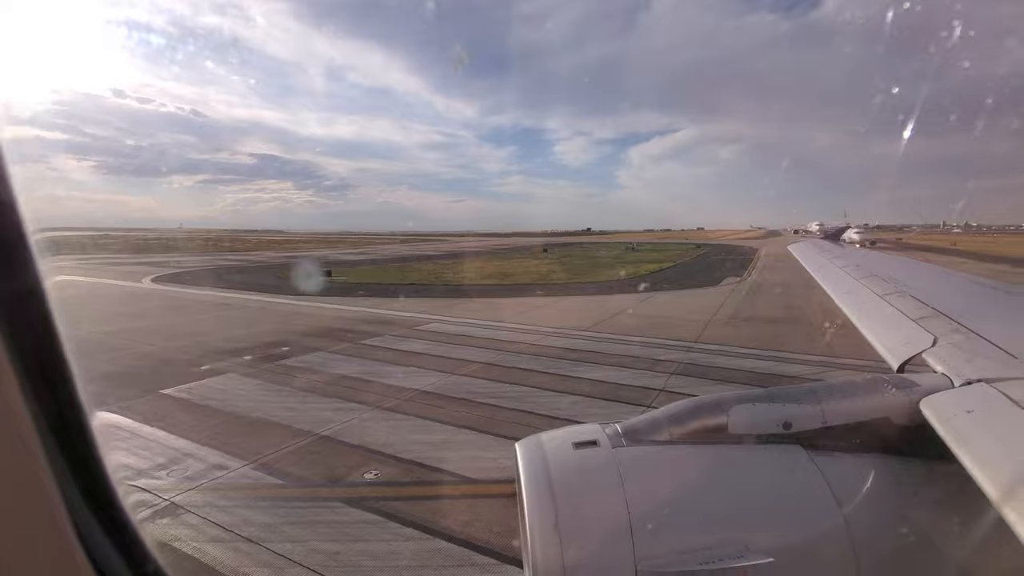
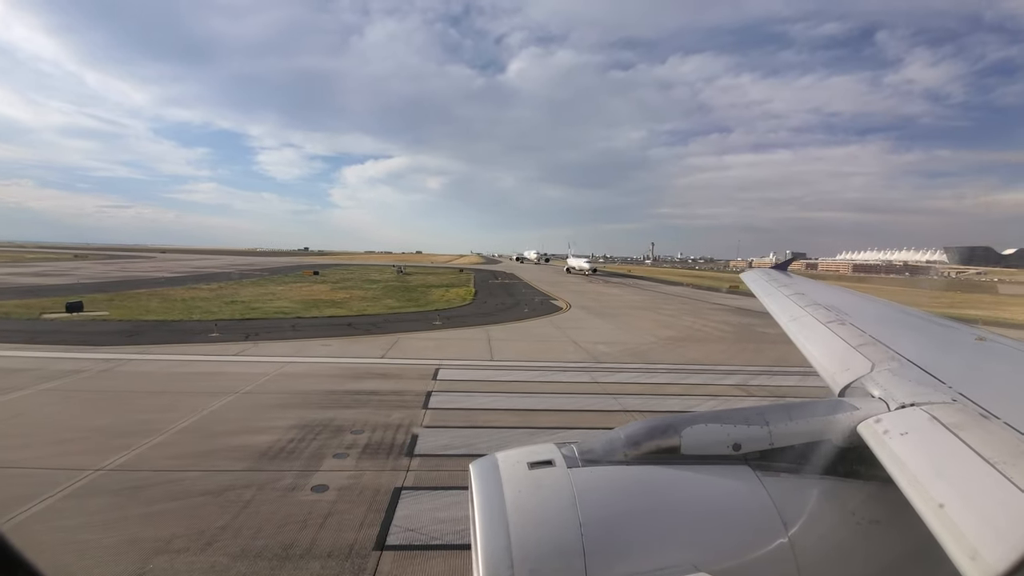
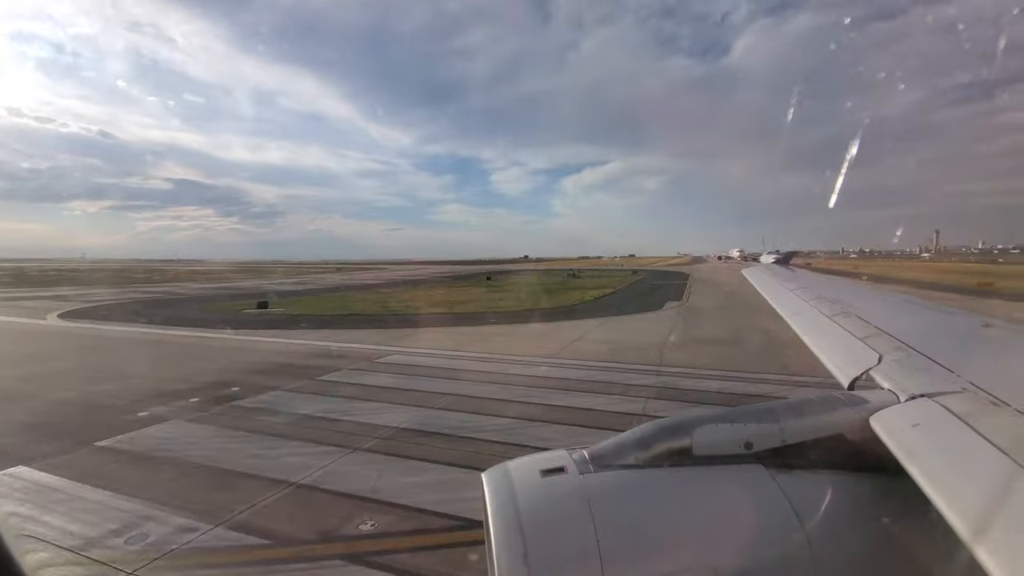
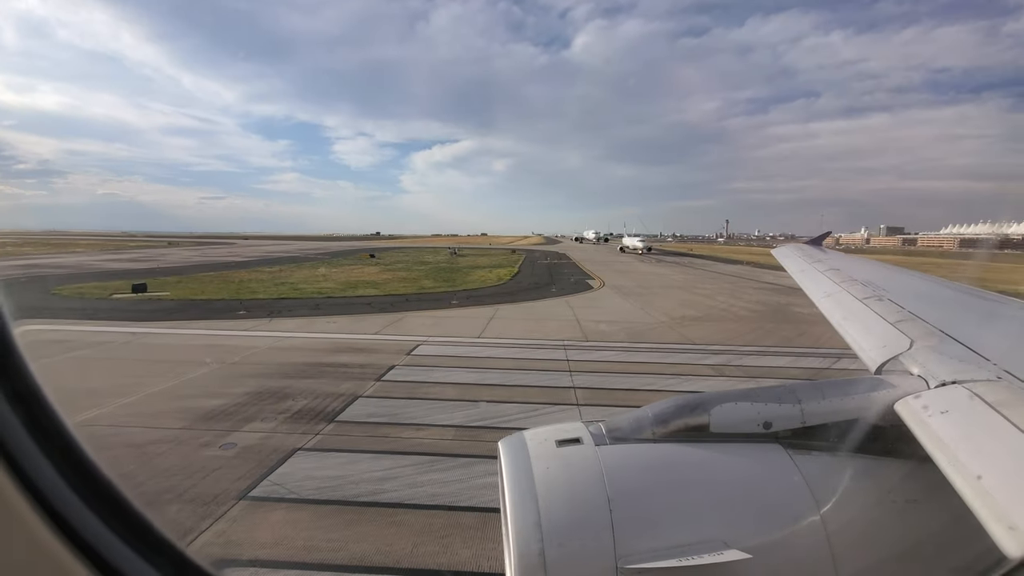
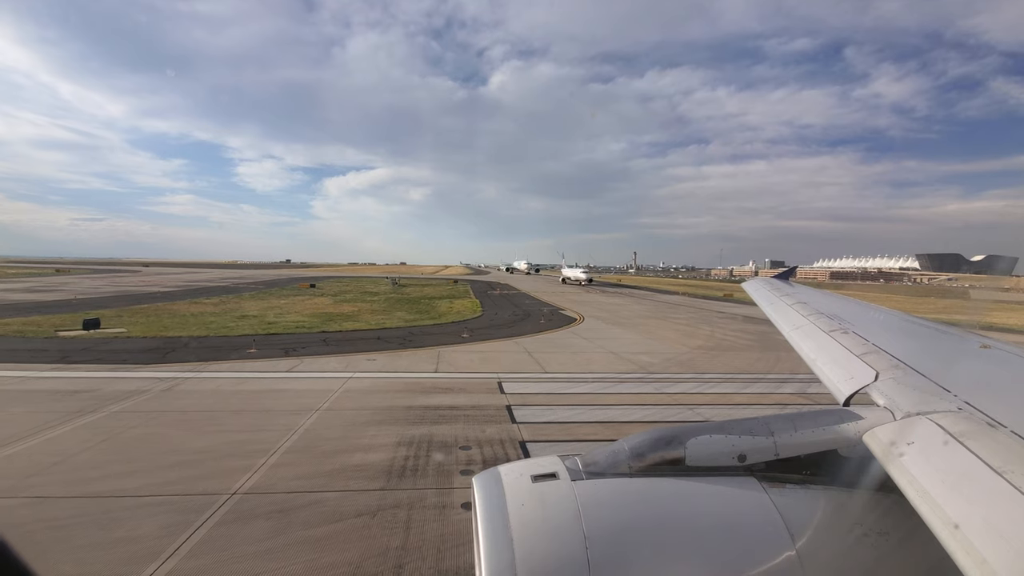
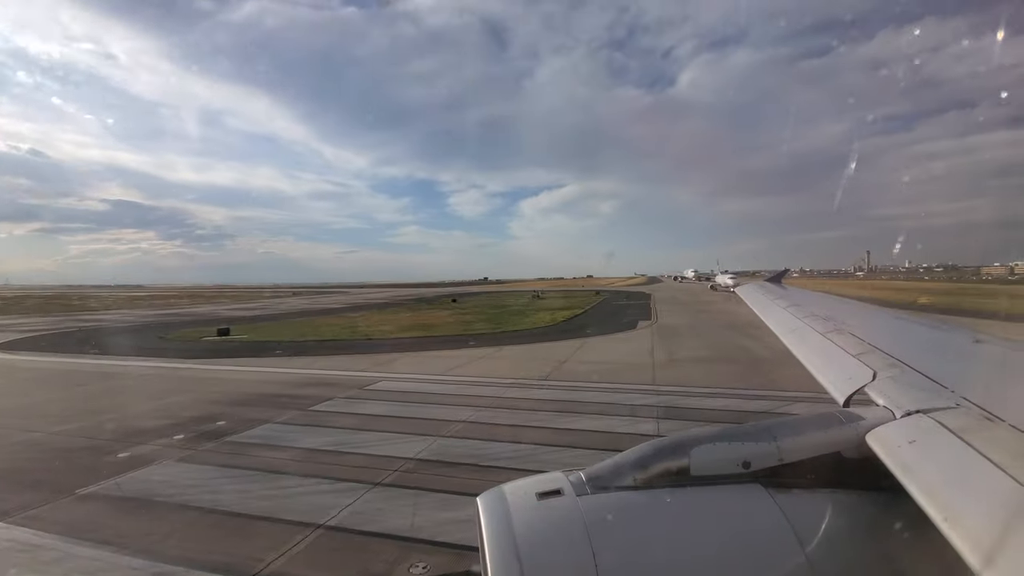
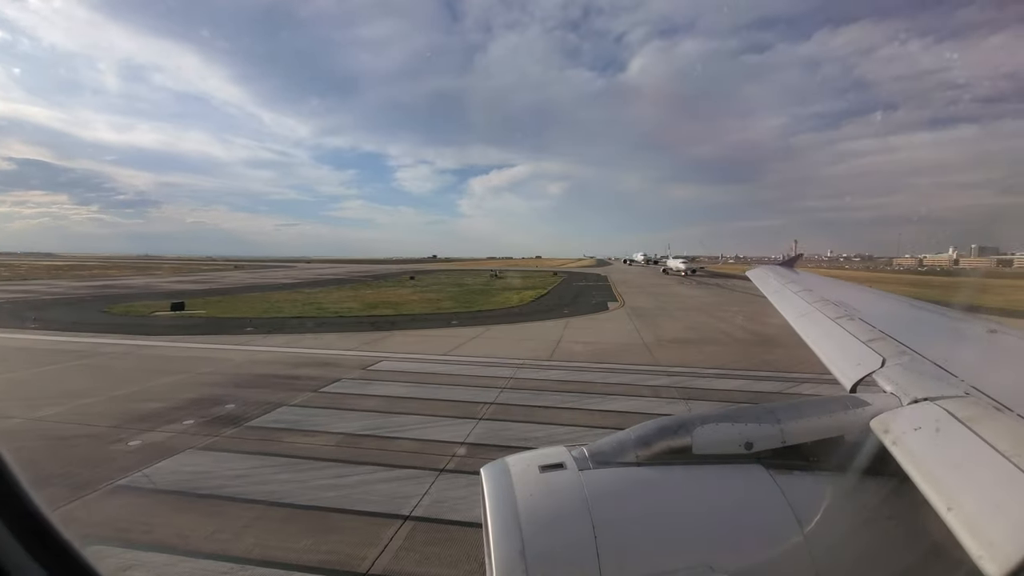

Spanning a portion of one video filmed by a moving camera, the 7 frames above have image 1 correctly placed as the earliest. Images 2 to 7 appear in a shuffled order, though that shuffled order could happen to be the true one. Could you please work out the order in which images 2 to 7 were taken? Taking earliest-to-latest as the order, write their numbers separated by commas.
3, 6, 7, 4, 2, 5
